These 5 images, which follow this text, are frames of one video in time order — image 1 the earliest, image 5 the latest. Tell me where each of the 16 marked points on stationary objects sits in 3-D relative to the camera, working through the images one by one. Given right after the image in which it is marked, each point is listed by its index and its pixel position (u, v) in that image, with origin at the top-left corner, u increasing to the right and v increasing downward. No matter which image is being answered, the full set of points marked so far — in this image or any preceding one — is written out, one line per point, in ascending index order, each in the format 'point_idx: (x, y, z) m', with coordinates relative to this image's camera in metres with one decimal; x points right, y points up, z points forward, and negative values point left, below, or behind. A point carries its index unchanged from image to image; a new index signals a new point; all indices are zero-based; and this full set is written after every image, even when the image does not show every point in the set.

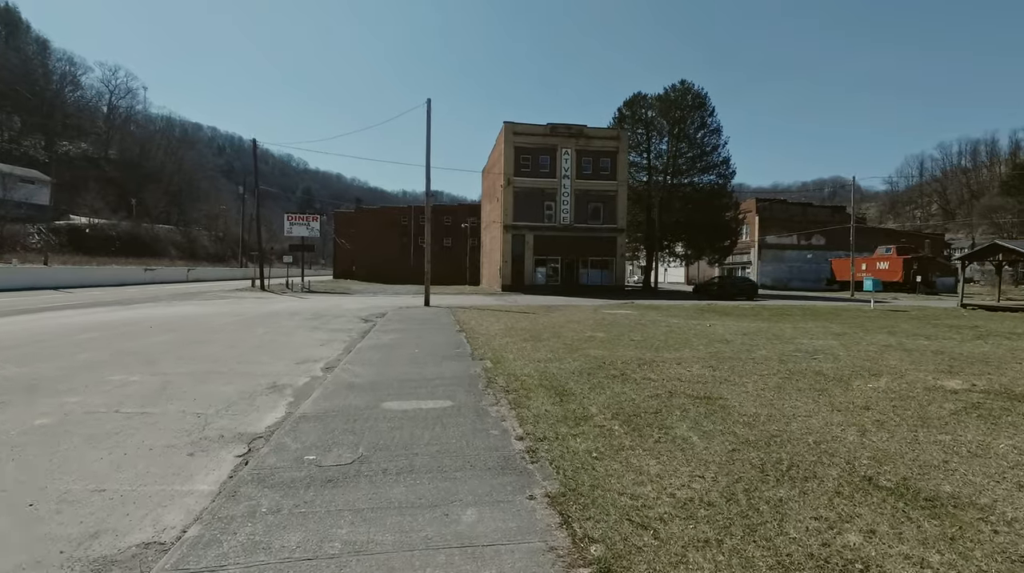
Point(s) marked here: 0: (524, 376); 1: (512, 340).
0: (+0.2, -1.2, +7.5) m
1: (0.0, -1.1, +11.4) m
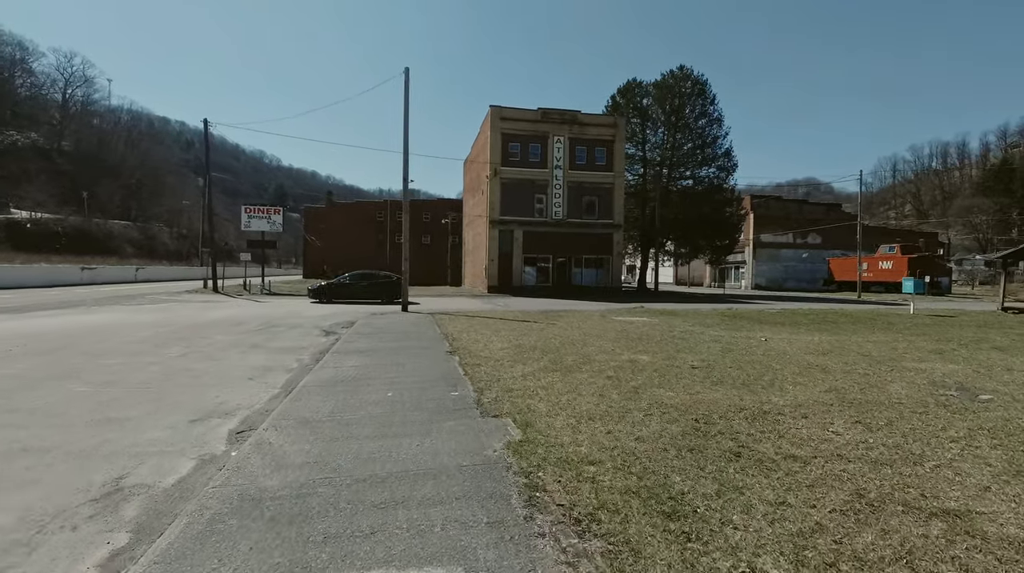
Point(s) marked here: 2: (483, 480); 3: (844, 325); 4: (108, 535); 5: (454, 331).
0: (+0.6, -1.3, +4.1) m
1: (+0.3, -1.2, +7.9) m
2: (-0.2, -1.3, +3.8) m
3: (+9.7, -1.2, +15.9) m
4: (-2.5, -1.5, +3.3) m
5: (-1.4, -1.1, +12.8) m
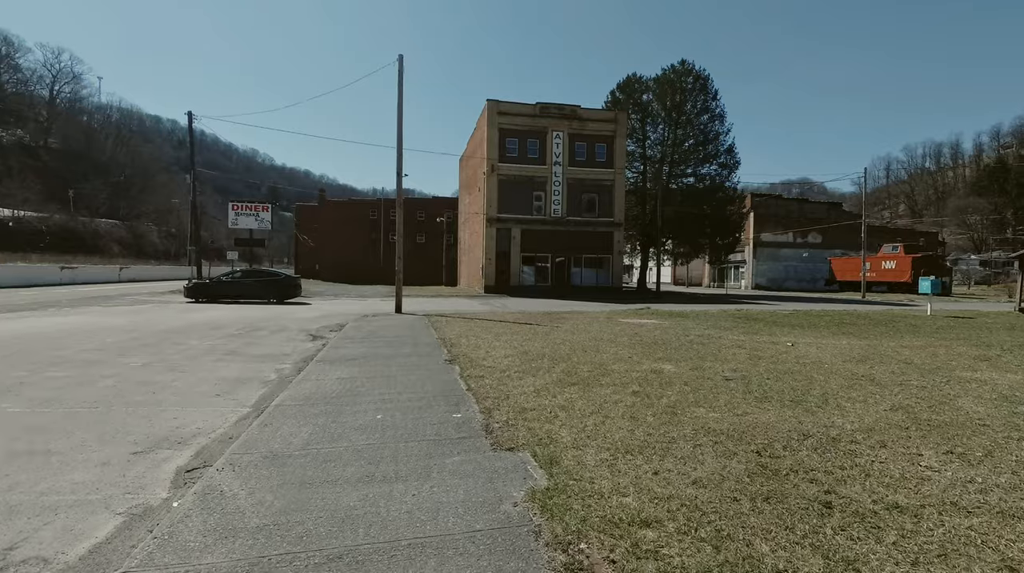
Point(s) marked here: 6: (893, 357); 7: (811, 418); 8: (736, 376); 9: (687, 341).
0: (+0.8, -1.4, +3.0) m
1: (+0.4, -1.2, +6.9) m
2: (0.0, -1.4, +2.7) m
3: (+9.8, -1.2, +14.9) m
4: (-2.3, -1.5, +2.2) m
5: (-1.3, -1.1, +11.7) m
6: (+6.9, -1.3, +9.9) m
7: (+3.1, -1.3, +5.6) m
8: (+3.2, -1.3, +7.7) m
9: (+3.7, -1.2, +11.6) m
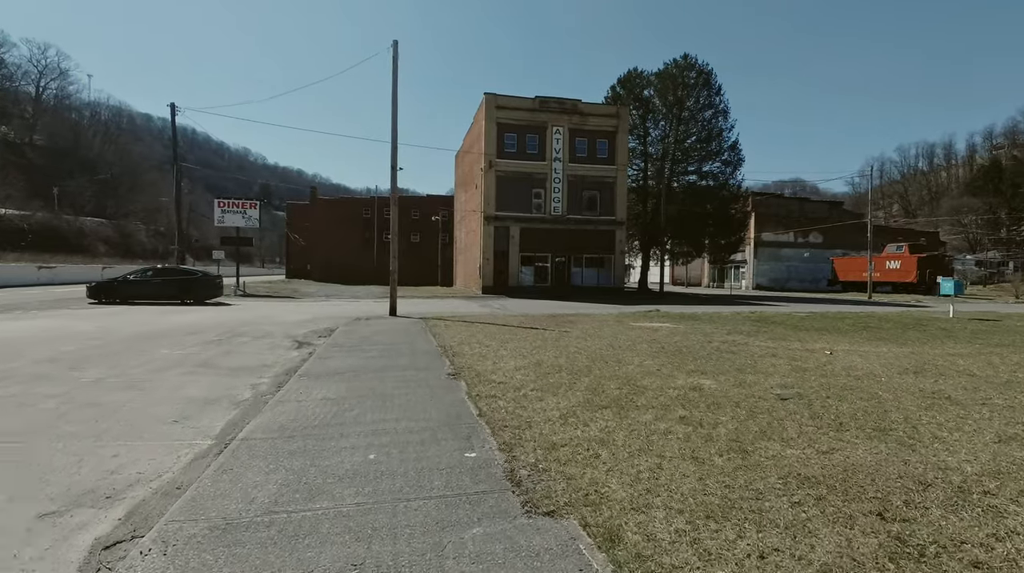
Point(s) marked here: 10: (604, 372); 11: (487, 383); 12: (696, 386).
0: (+1.0, -1.4, +1.9) m
1: (+0.6, -1.3, +5.7) m
2: (+0.2, -1.4, +1.6) m
3: (+9.9, -1.2, +13.9) m
4: (-2.1, -1.5, +1.0) m
5: (-1.1, -1.1, +10.6) m
6: (+7.1, -1.3, +8.8) m
7: (+3.3, -1.4, +4.4) m
8: (+3.4, -1.3, +6.6) m
9: (+3.9, -1.2, +10.5) m
10: (+1.4, -1.2, +7.9) m
11: (-0.3, -1.2, +6.9) m
12: (+2.3, -1.3, +7.0) m
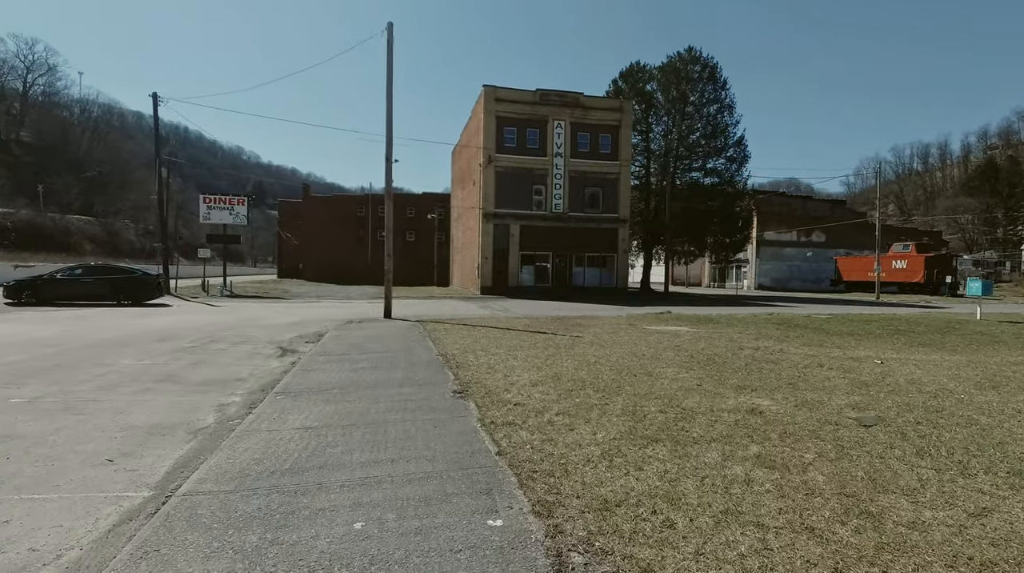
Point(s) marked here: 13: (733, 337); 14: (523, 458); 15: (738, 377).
0: (+1.3, -1.4, +0.7) m
1: (+0.8, -1.3, +4.5) m
2: (+0.5, -1.4, +0.4) m
3: (+10.1, -1.2, +12.8) m
4: (-1.8, -1.6, -0.2) m
5: (-1.0, -1.1, +9.4) m
6: (+7.3, -1.3, +7.7) m
7: (+3.5, -1.4, +3.3) m
8: (+3.6, -1.3, +5.5) m
9: (+4.1, -1.2, +9.4) m
10: (+1.6, -1.3, +6.7) m
11: (-0.1, -1.3, +5.7) m
12: (+2.5, -1.3, +5.9) m
13: (+4.9, -1.1, +12.2) m
14: (+0.1, -1.3, +4.2) m
15: (+3.1, -1.2, +7.5) m
